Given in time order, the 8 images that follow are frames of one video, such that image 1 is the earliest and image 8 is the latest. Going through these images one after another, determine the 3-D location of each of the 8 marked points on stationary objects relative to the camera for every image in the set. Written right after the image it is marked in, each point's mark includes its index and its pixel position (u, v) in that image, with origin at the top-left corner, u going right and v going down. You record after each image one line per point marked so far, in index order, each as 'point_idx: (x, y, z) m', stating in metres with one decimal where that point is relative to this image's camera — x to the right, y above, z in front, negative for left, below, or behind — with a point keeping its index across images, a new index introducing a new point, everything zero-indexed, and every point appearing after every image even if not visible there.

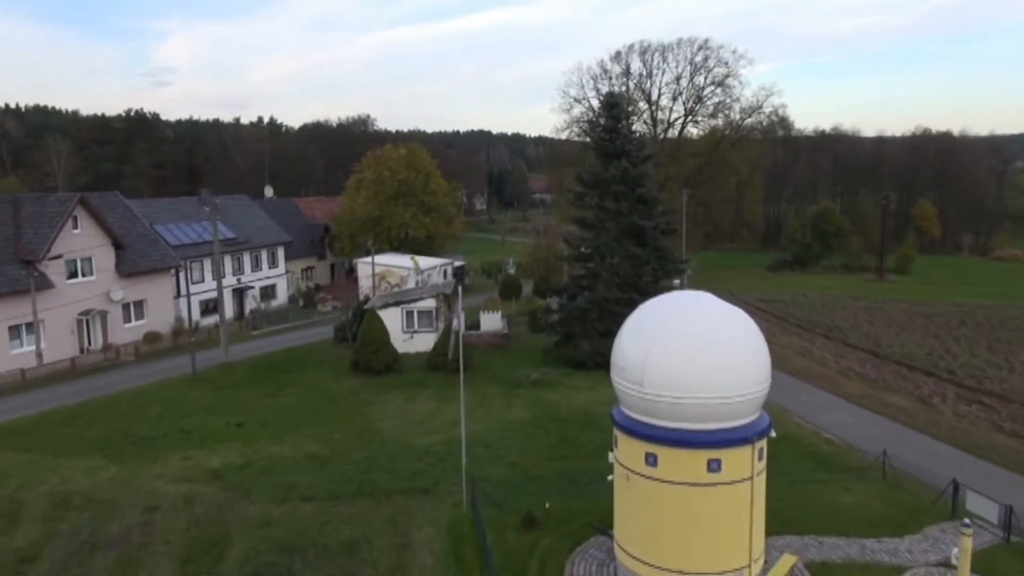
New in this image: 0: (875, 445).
0: (+8.5, -3.7, +17.6) m
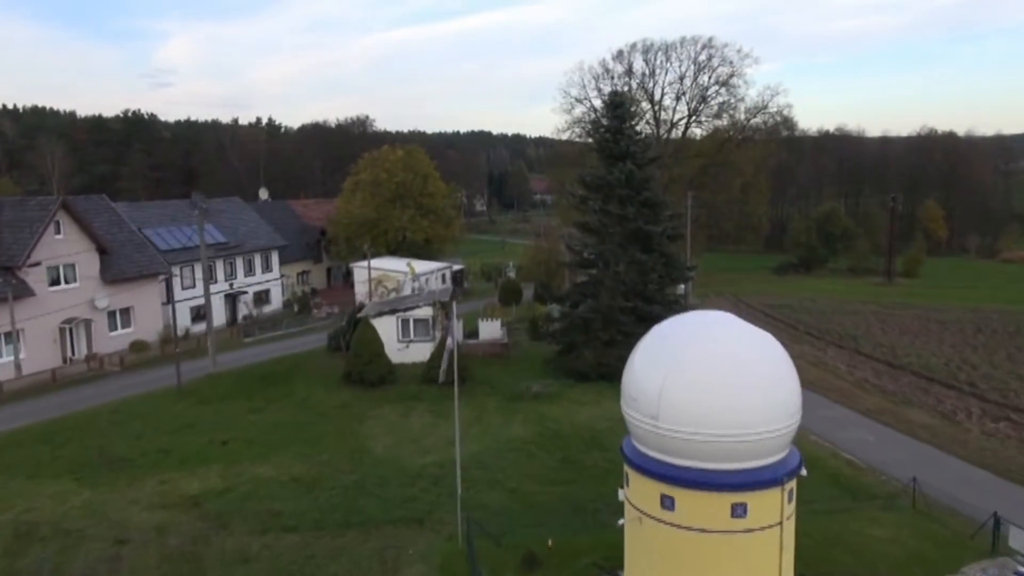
0: (+8.5, -4.0, +16.4) m
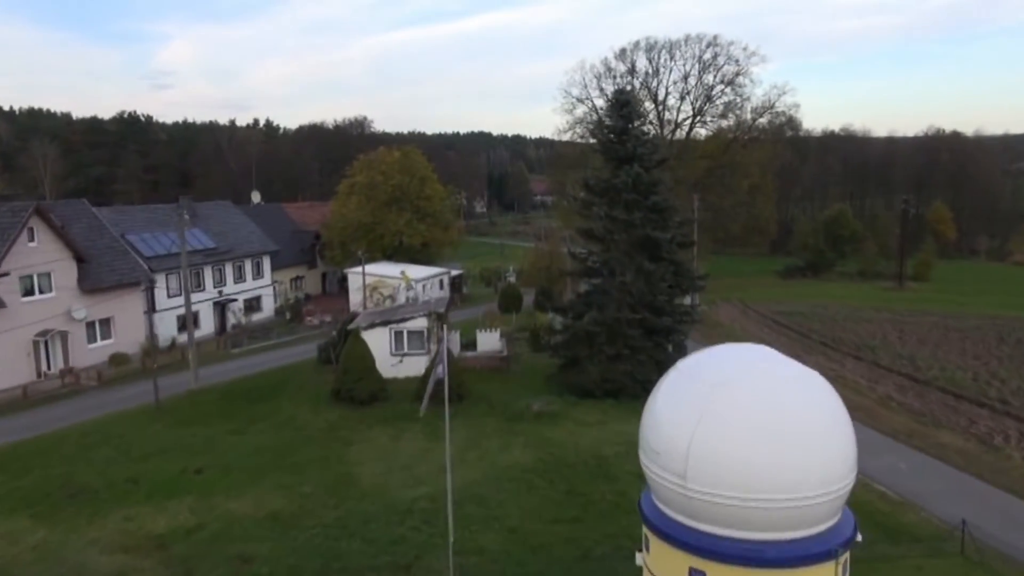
0: (+8.5, -4.3, +14.8) m
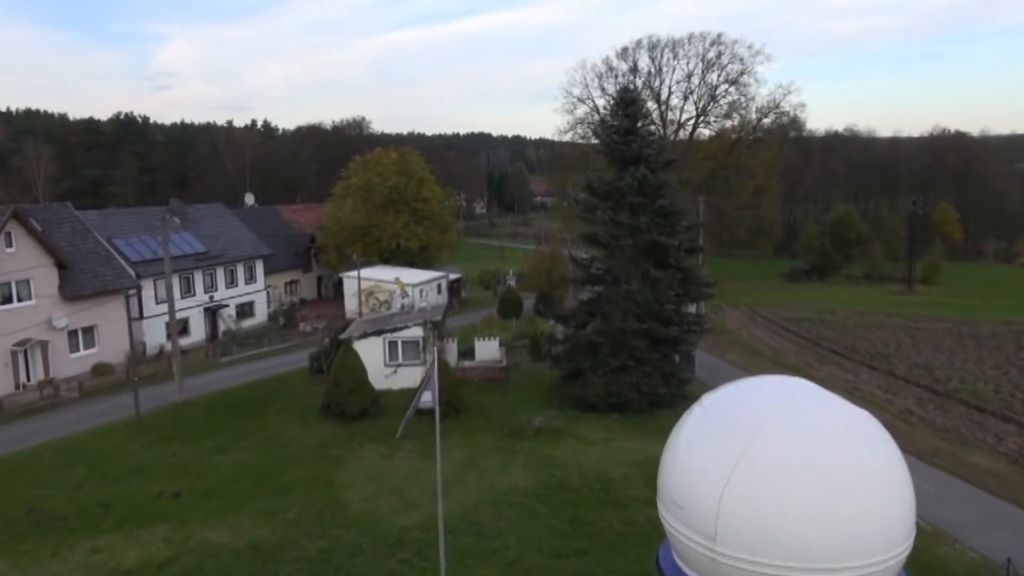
0: (+8.5, -4.5, +13.7) m
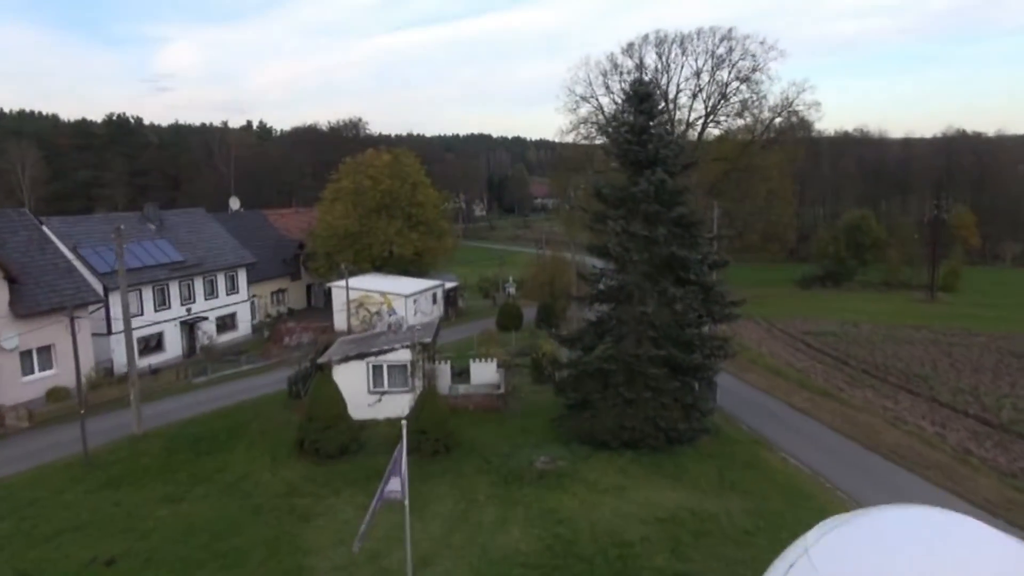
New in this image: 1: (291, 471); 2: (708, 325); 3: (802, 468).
0: (+8.4, -5.0, +10.9) m
1: (-5.6, -4.6, +18.8) m
2: (+5.2, -1.0, +19.9) m
3: (+7.2, -4.5, +18.7) m
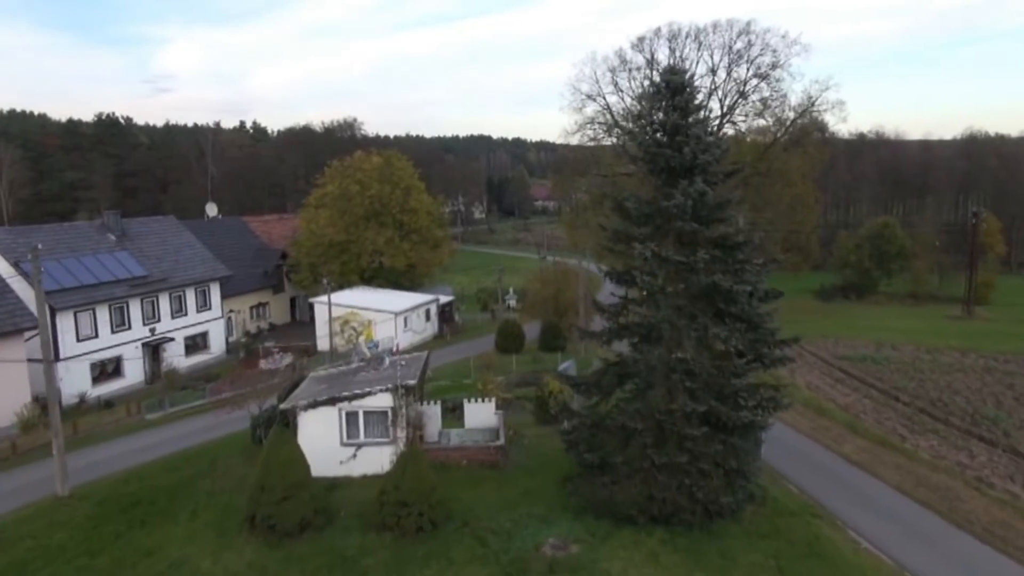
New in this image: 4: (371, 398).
0: (+8.5, -5.8, +7.2) m
1: (-5.5, -5.3, +15.0) m
2: (+5.2, -1.8, +16.1) m
3: (+7.3, -5.3, +14.9) m
4: (-3.5, -2.7, +18.5) m
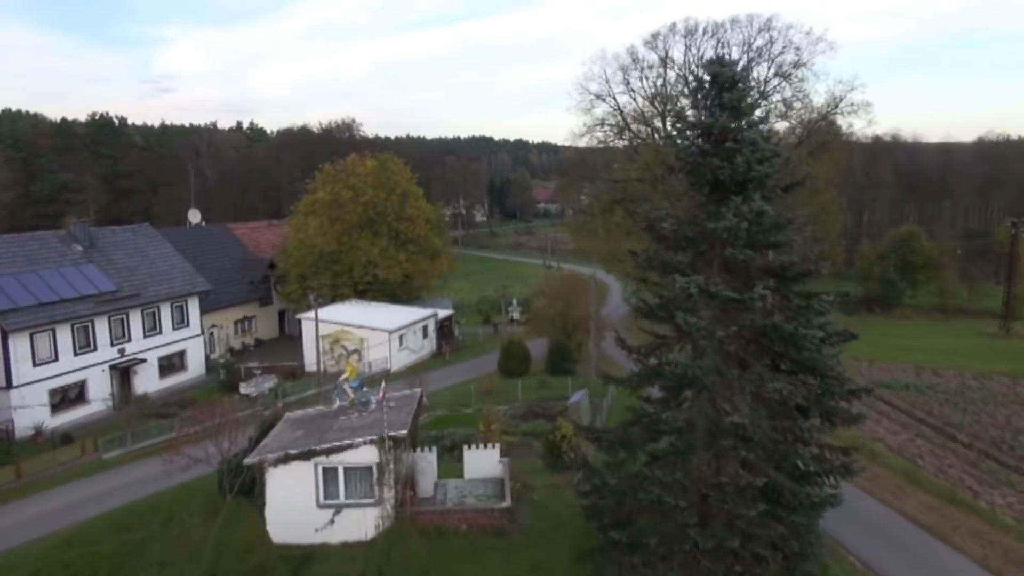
0: (+8.6, -6.5, +4.2) m
1: (-5.4, -6.0, +12.0) m
2: (+5.4, -2.5, +13.1) m
3: (+7.4, -6.0, +11.9) m
4: (-3.3, -3.4, +15.5) m
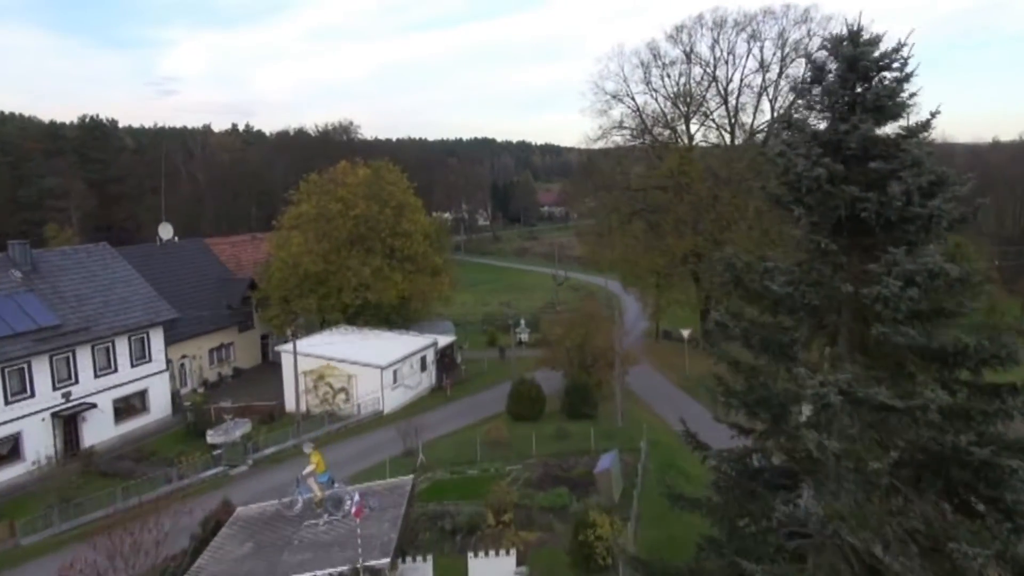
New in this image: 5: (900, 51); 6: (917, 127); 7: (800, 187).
0: (+9.0, -7.6, -0.3) m
1: (-5.0, -7.1, +7.6) m
2: (+5.8, -3.6, +8.7) m
3: (+7.8, -7.1, +7.5) m
4: (-2.9, -4.5, +11.1) m
5: (+4.3, +2.6, +8.0) m
6: (+4.5, +1.7, +8.2) m
7: (+3.3, +1.2, +8.6) m
